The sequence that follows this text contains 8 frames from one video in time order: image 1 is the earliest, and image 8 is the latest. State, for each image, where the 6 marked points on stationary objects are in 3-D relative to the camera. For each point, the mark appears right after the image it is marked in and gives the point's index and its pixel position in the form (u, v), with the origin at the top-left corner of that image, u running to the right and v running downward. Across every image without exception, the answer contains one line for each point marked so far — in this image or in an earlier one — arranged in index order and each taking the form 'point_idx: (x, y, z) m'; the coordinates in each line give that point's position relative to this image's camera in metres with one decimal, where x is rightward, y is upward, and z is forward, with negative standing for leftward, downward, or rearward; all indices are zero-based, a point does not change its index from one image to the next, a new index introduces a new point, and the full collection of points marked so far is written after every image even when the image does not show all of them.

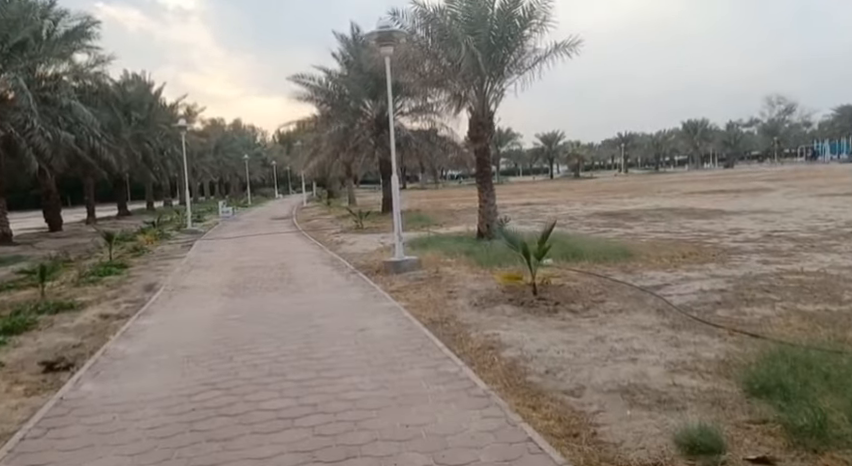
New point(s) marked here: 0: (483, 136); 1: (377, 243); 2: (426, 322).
0: (+1.4, +2.3, +14.5) m
1: (-1.4, -0.3, +17.7) m
2: (0.0, -1.1, +7.7) m
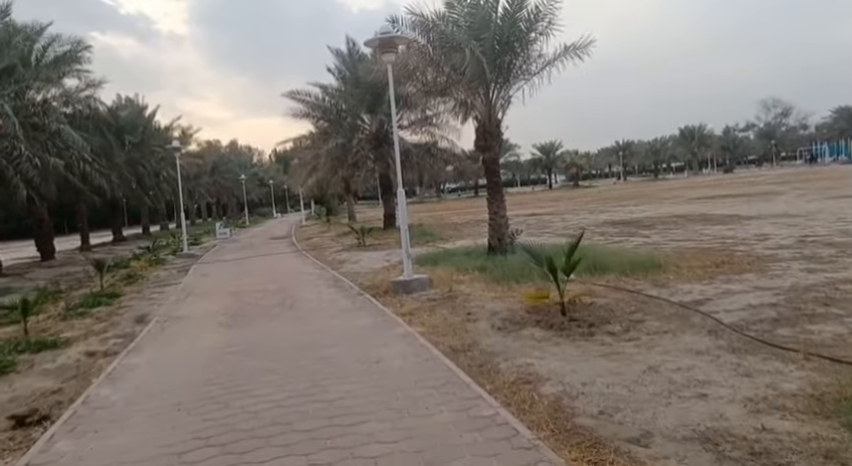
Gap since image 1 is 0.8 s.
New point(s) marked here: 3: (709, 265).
0: (+1.5, +2.0, +13.8) m
1: (-1.2, -0.8, +16.9) m
2: (+0.2, -1.3, +6.9) m
3: (+4.6, -0.5, +9.9) m
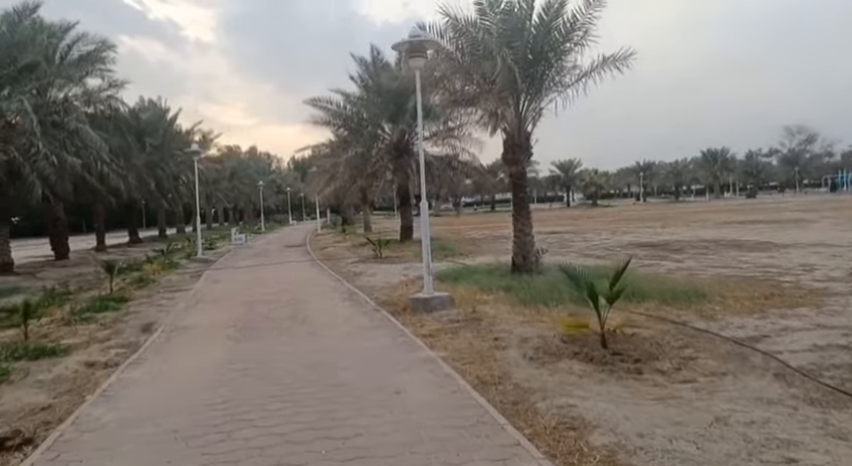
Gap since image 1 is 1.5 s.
0: (+2.0, +1.6, +13.2) m
1: (-0.7, -1.1, +16.3) m
2: (+0.5, -1.5, +6.2) m
3: (+5.0, -1.0, +9.1) m
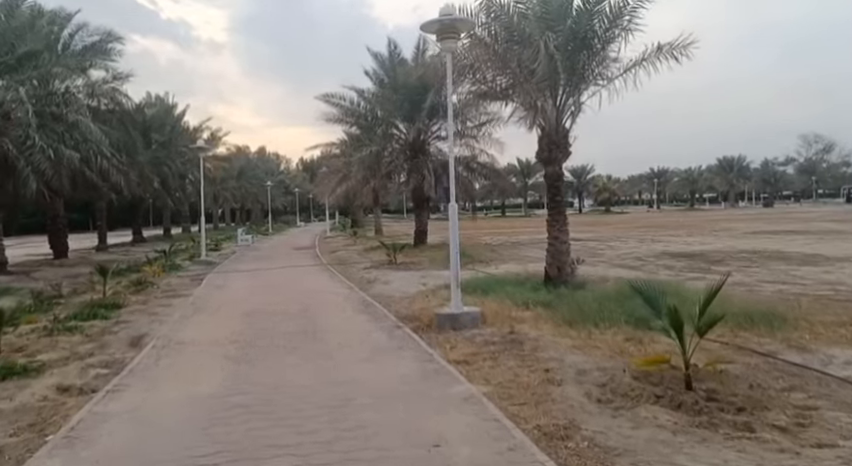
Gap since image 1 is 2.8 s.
0: (+2.6, +1.4, +11.8) m
1: (-0.2, -1.3, +15.0) m
2: (+0.9, -1.6, +4.9) m
3: (+5.4, -1.1, +7.8) m
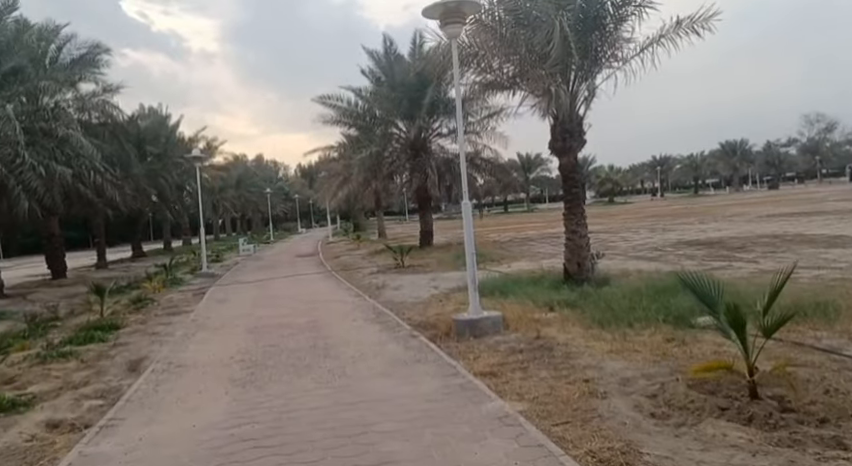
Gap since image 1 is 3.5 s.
0: (+2.7, +1.6, +11.2) m
1: (+0.1, -1.3, +14.3) m
2: (+1.1, -1.6, +4.2) m
3: (+5.6, -0.9, +7.1) m
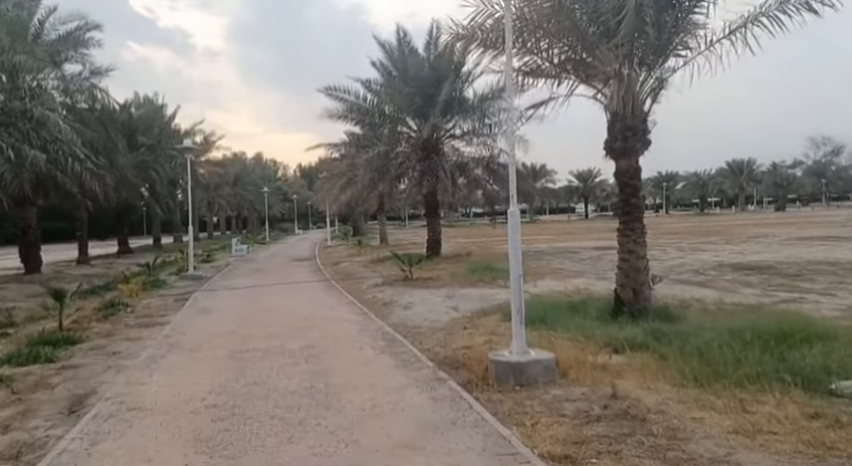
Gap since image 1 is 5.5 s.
0: (+3.1, +1.2, +9.2) m
1: (+0.4, -1.5, +12.3) m
2: (+1.5, -1.7, +2.2) m
3: (+6.0, -1.3, +5.1) m
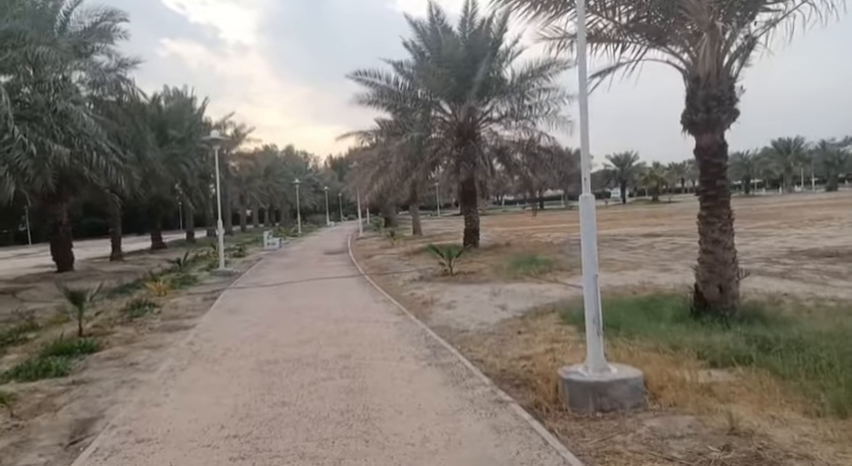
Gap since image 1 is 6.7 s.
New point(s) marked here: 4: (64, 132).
0: (+3.8, +1.4, +7.8) m
1: (+1.2, -1.3, +11.1) m
2: (+1.8, -1.7, +0.9) m
3: (+6.5, -1.1, +3.6) m
4: (-11.2, +3.1, +18.8) m
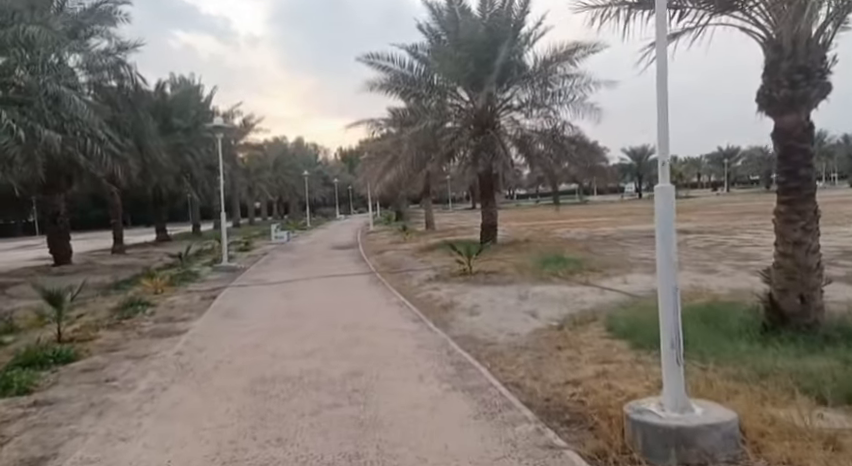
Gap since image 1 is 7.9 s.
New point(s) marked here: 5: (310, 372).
0: (+4.1, +1.4, +6.4) m
1: (+1.6, -1.3, +9.8) m
2: (+2.0, -1.8, -0.3) m
3: (+6.7, -1.2, +2.2) m
4: (-10.7, +3.3, +17.6) m
5: (-1.4, -1.6, +7.2) m
